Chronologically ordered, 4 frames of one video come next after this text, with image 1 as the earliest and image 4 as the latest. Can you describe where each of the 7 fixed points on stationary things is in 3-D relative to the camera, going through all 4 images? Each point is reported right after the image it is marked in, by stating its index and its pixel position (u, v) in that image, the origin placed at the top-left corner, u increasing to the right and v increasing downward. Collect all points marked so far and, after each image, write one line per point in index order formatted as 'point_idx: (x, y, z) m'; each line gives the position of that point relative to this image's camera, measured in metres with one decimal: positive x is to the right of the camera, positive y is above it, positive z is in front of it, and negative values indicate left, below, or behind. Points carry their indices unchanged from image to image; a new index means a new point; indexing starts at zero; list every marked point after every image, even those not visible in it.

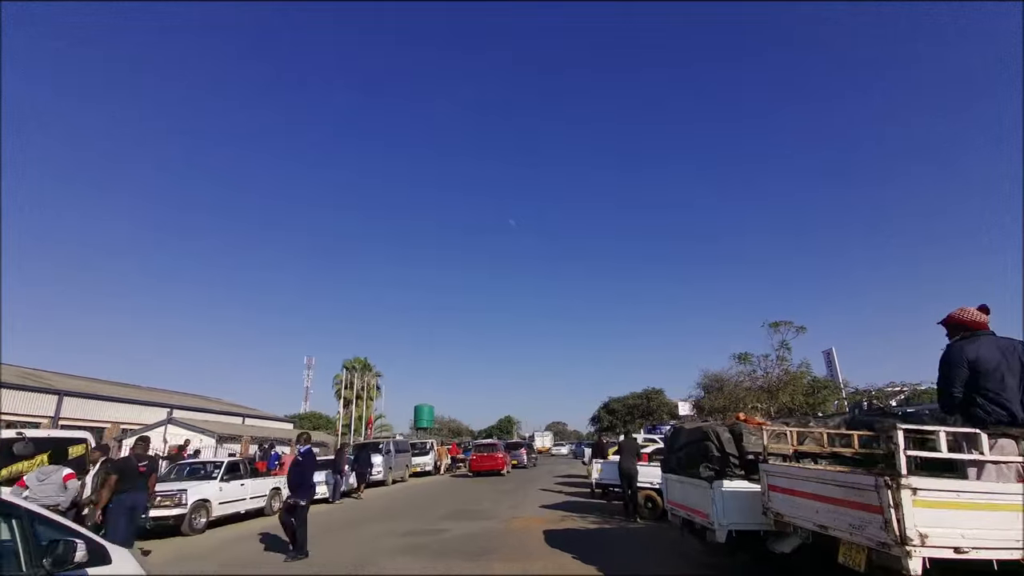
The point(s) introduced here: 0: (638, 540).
0: (+2.0, -3.8, +9.0) m
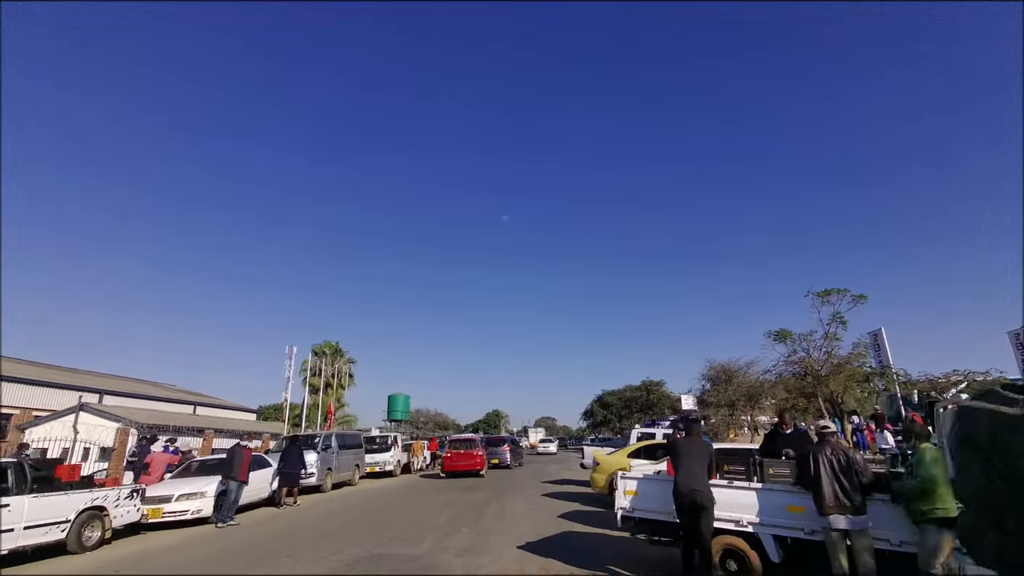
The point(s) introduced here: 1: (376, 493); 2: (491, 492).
0: (+1.5, -2.3, +3.3) m
1: (-4.5, -6.9, +19.7) m
2: (-0.6, -5.8, +16.8) m
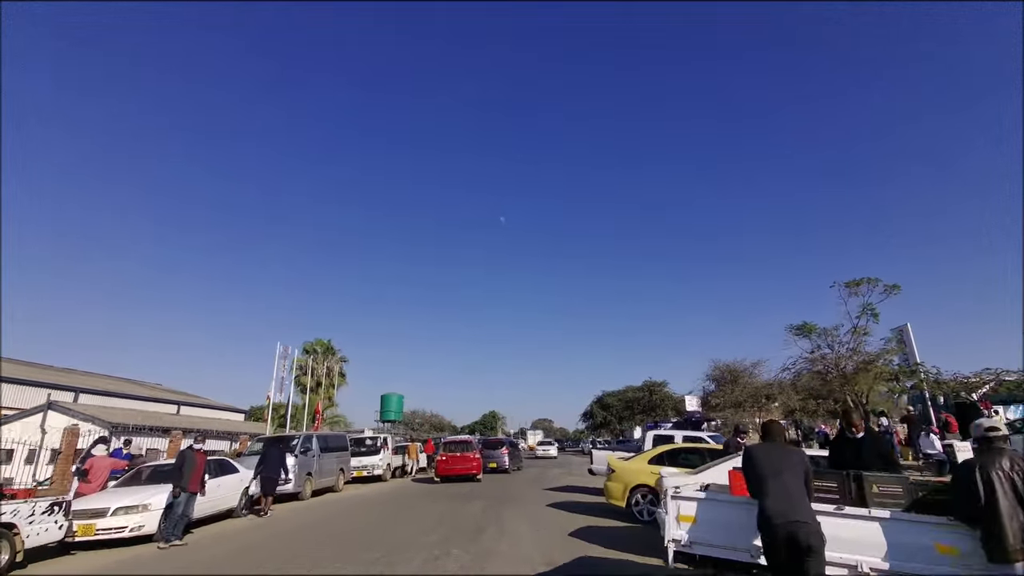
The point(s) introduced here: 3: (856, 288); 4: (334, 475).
0: (+1.6, -1.9, +1.5) m
1: (-4.5, -6.5, +17.8) m
2: (-0.6, -5.4, +14.9) m
3: (+11.4, 0.0, +19.3) m
4: (-5.9, -6.1, +19.2) m
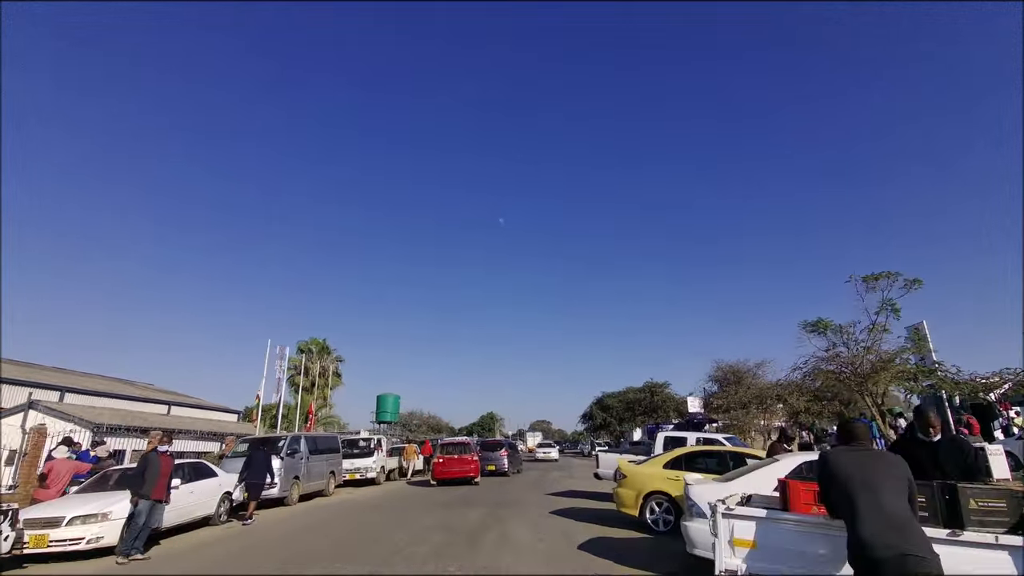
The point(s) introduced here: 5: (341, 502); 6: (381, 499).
0: (+1.7, -1.6, +0.5) m
1: (-4.5, -6.3, +16.8) m
2: (-0.6, -5.2, +13.9) m
3: (+11.4, +0.2, +18.3) m
4: (-5.9, -5.9, +18.2) m
5: (-5.2, -6.4, +17.7) m
6: (-4.0, -6.5, +18.0) m
